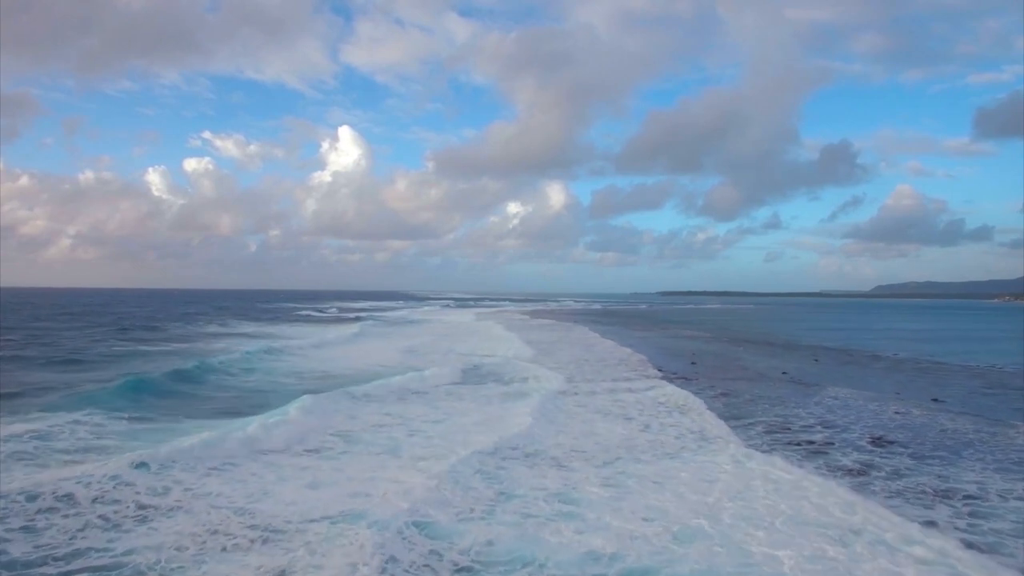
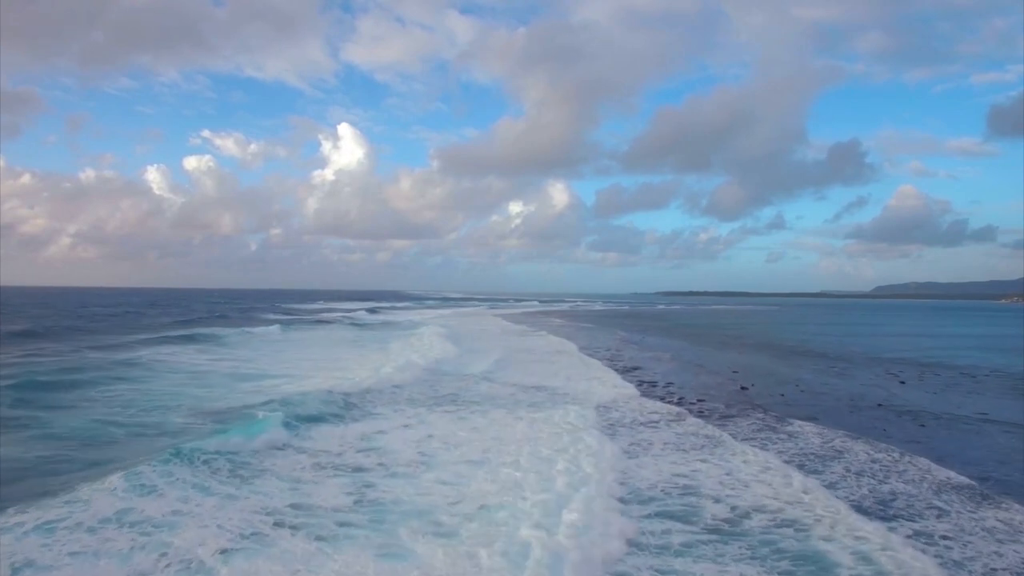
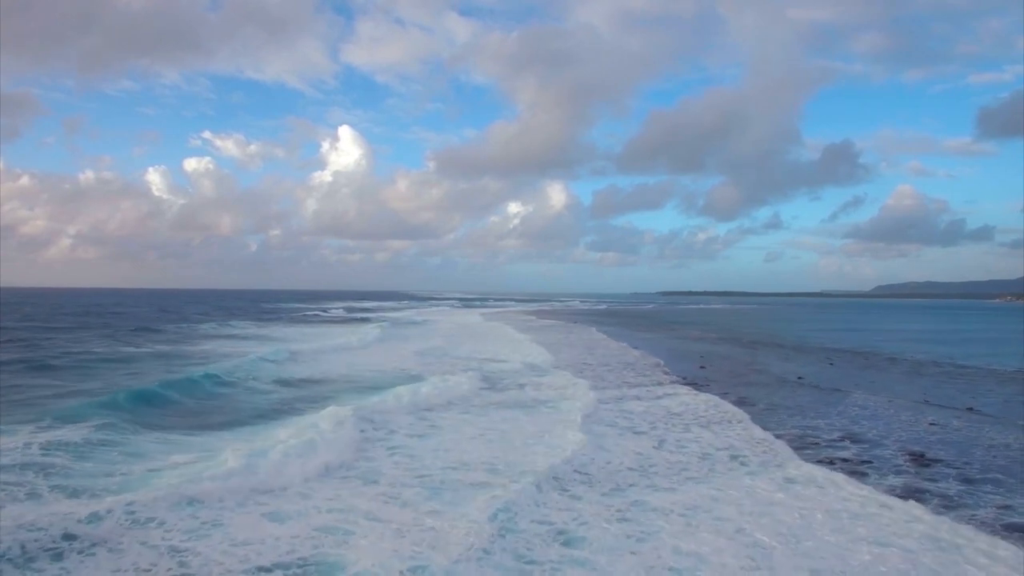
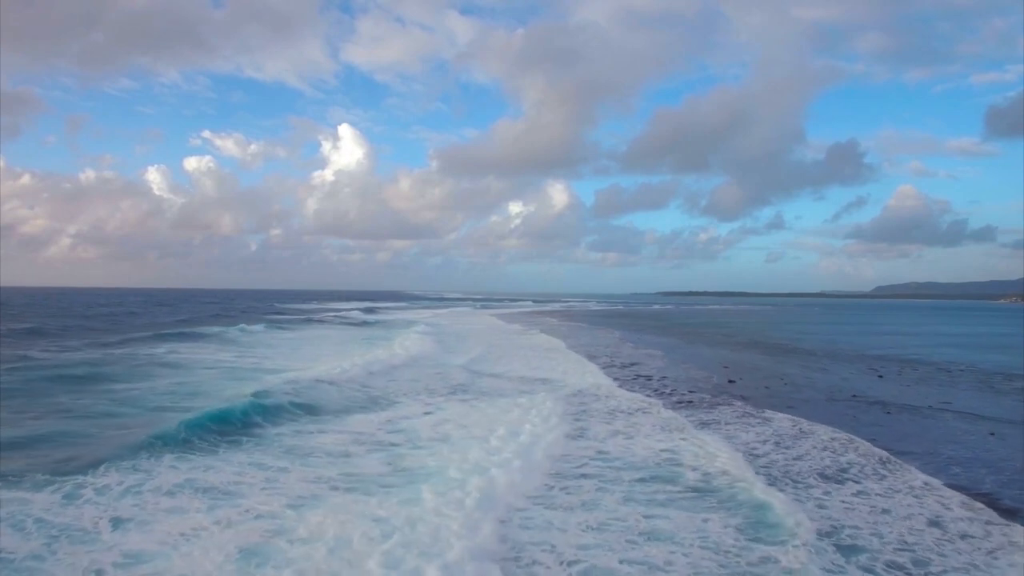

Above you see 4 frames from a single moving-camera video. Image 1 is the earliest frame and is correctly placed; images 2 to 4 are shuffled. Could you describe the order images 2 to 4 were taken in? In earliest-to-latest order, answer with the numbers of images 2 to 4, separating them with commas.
3, 4, 2
